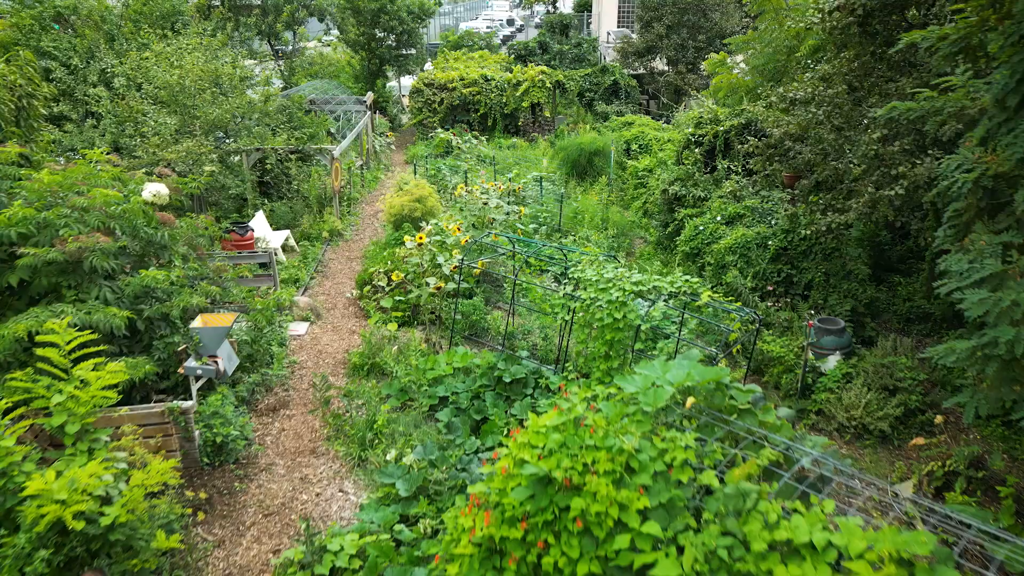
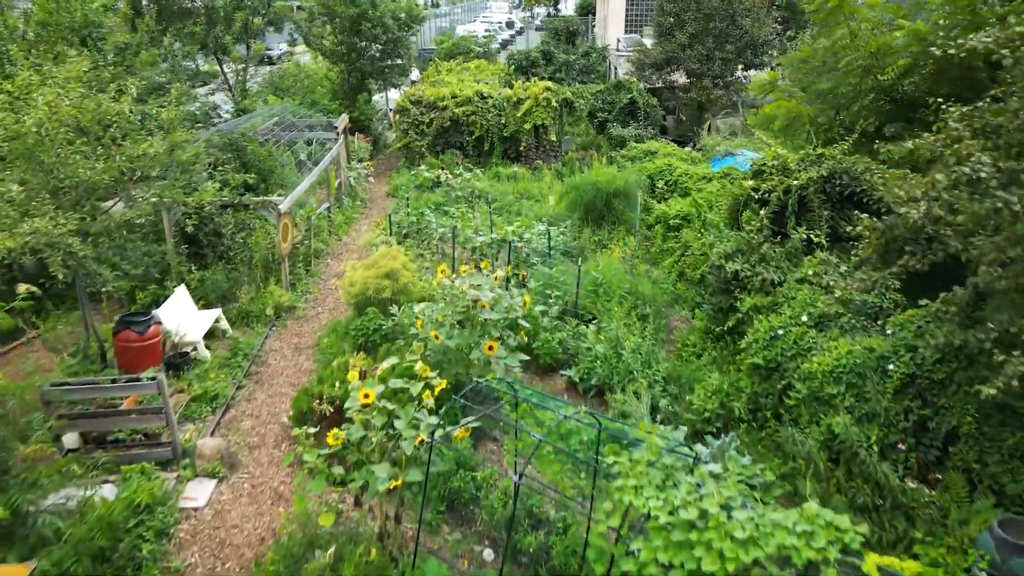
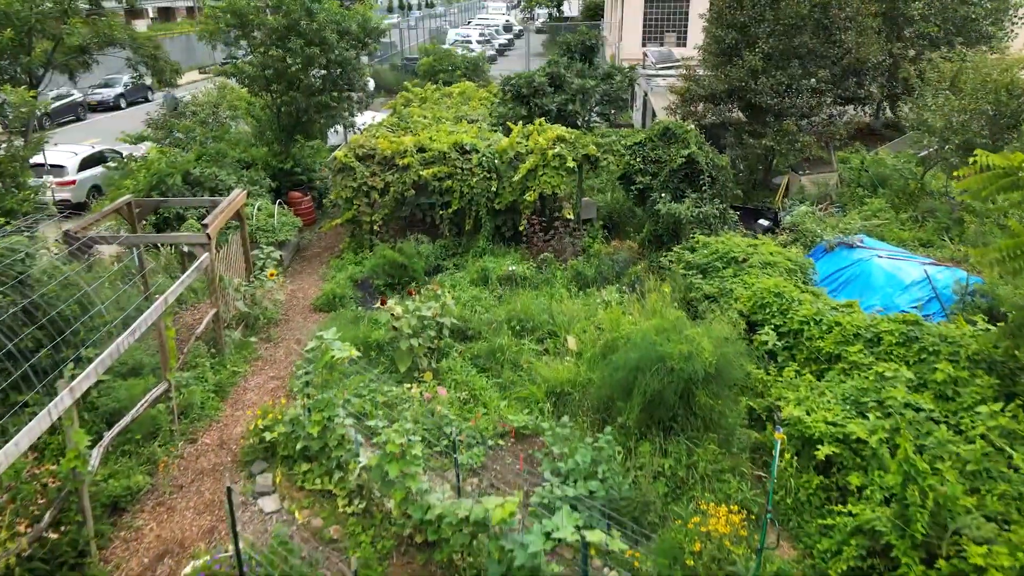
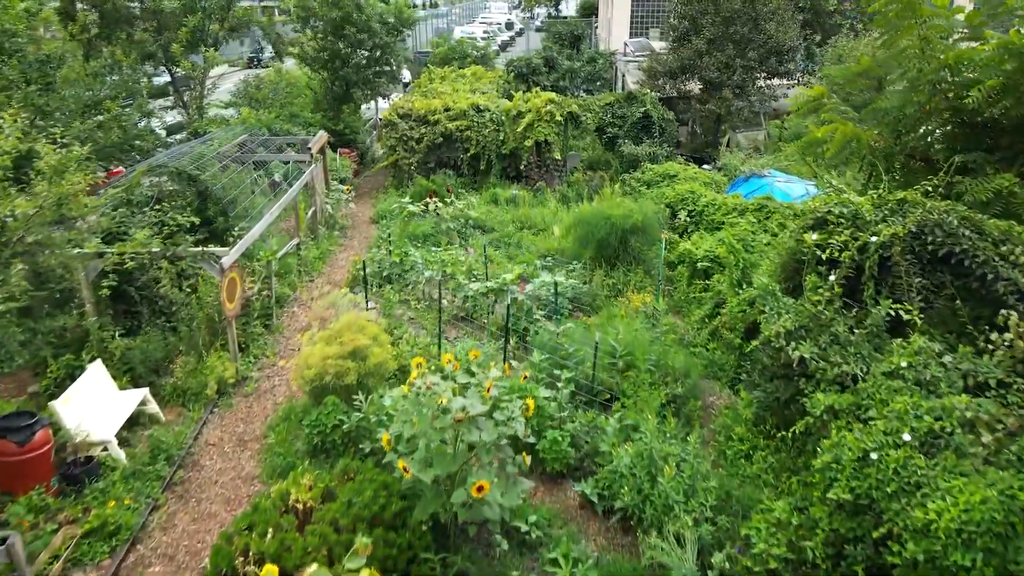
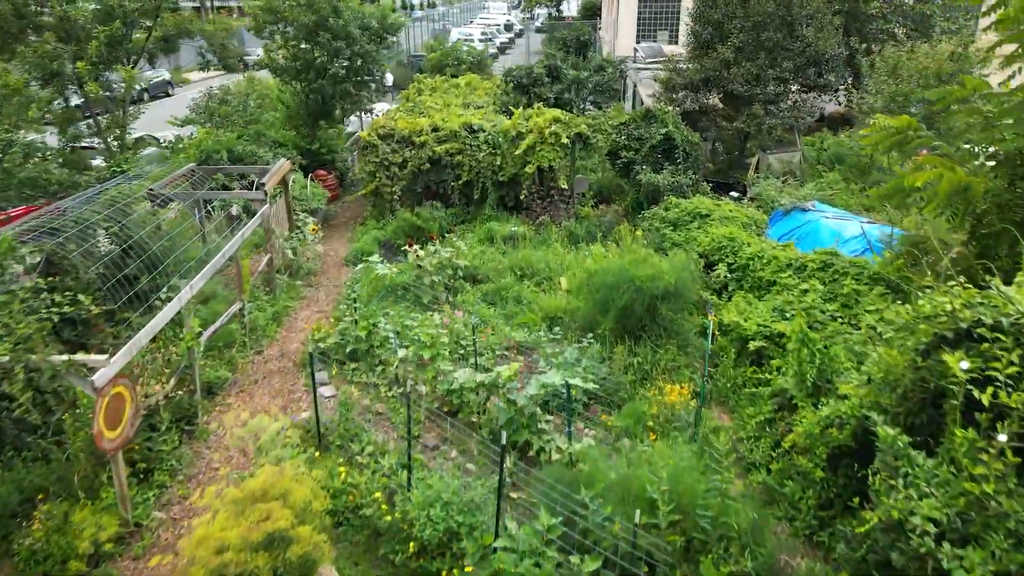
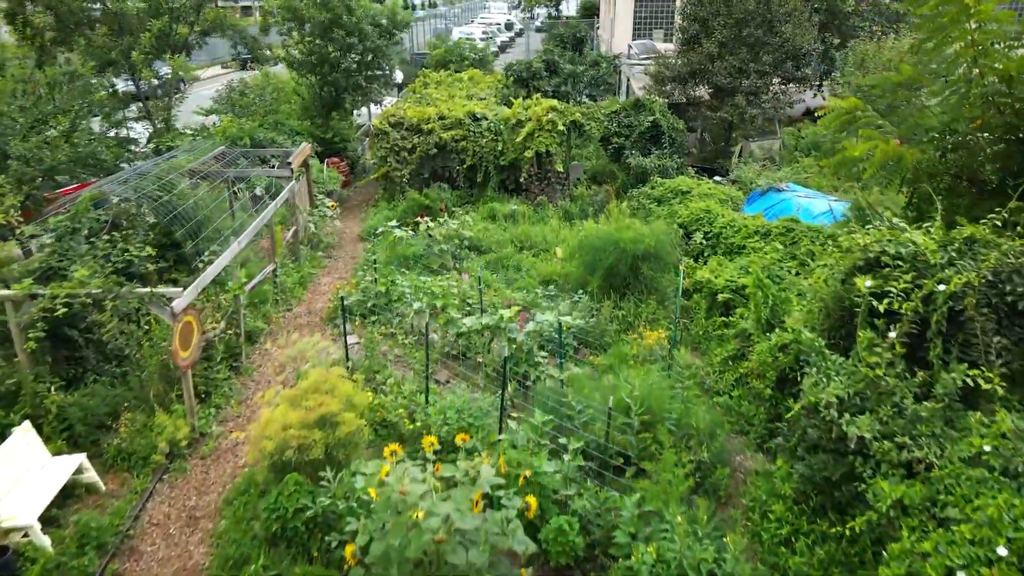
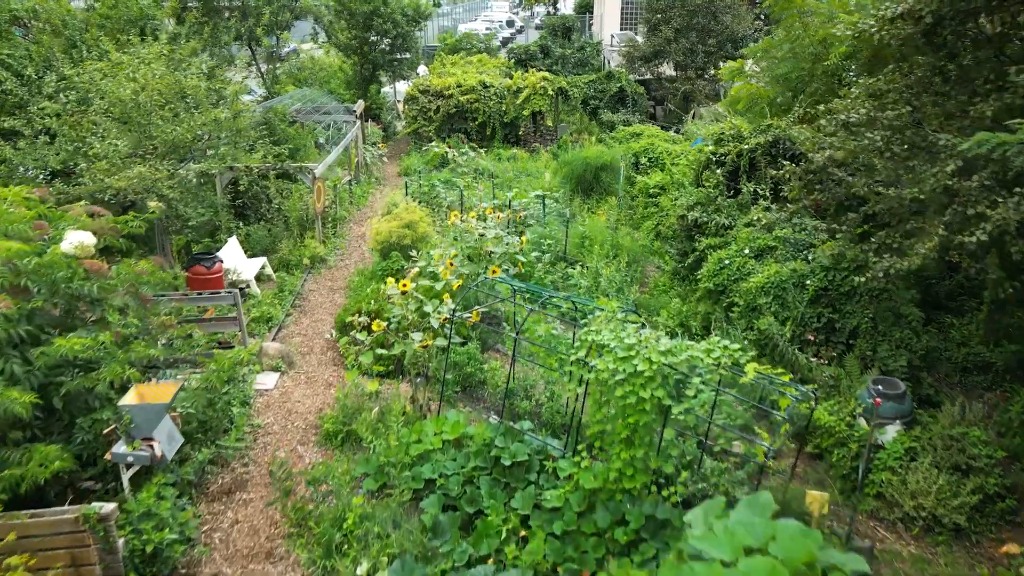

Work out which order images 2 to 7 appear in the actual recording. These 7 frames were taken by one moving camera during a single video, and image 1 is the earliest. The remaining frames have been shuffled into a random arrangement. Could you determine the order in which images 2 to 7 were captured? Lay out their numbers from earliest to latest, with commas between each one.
7, 2, 4, 6, 5, 3
